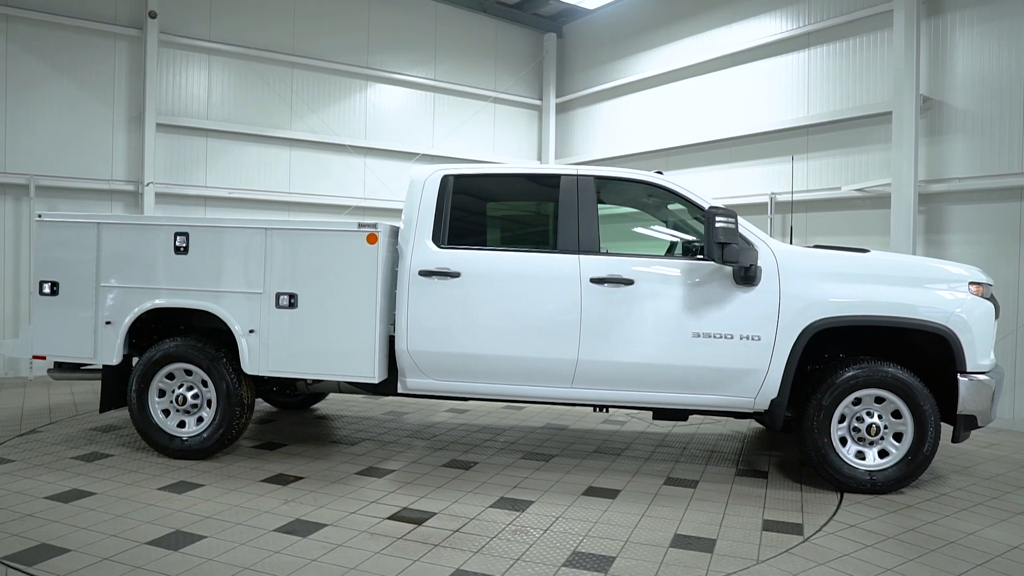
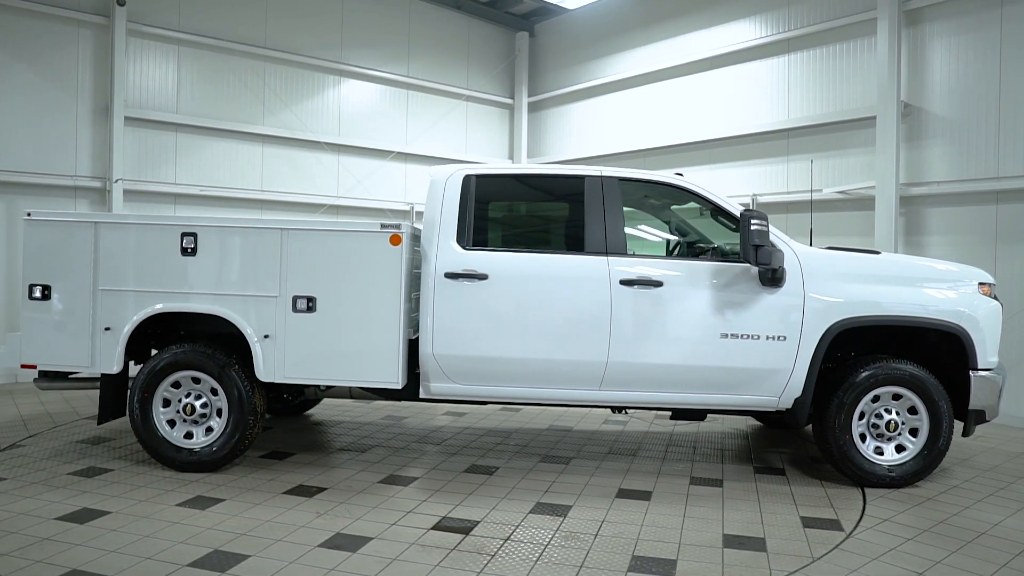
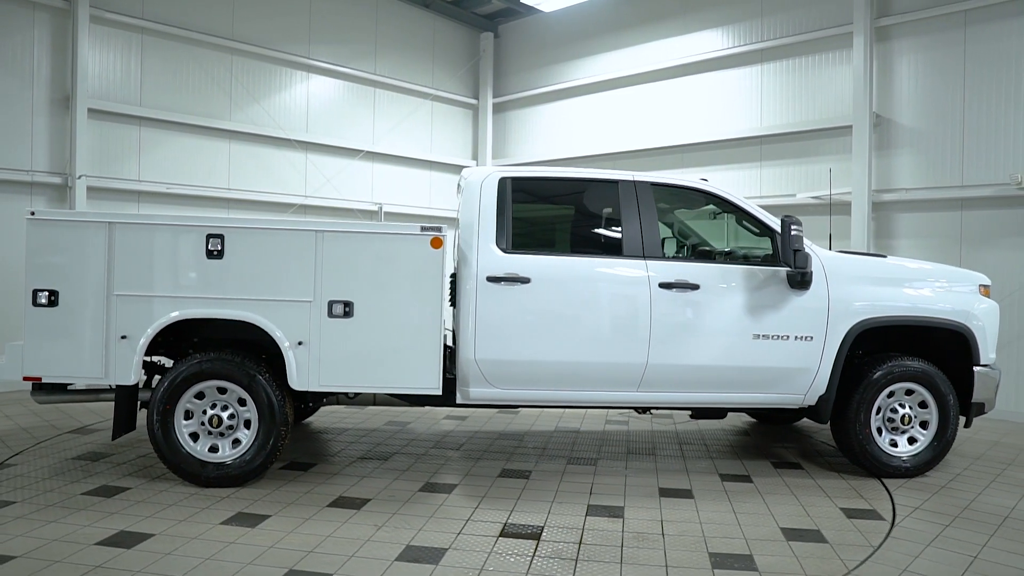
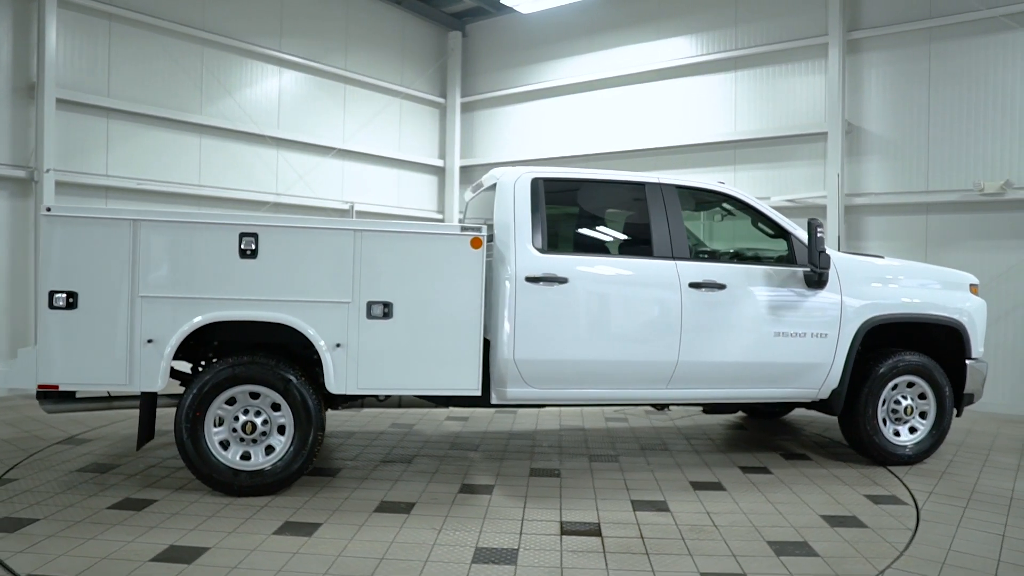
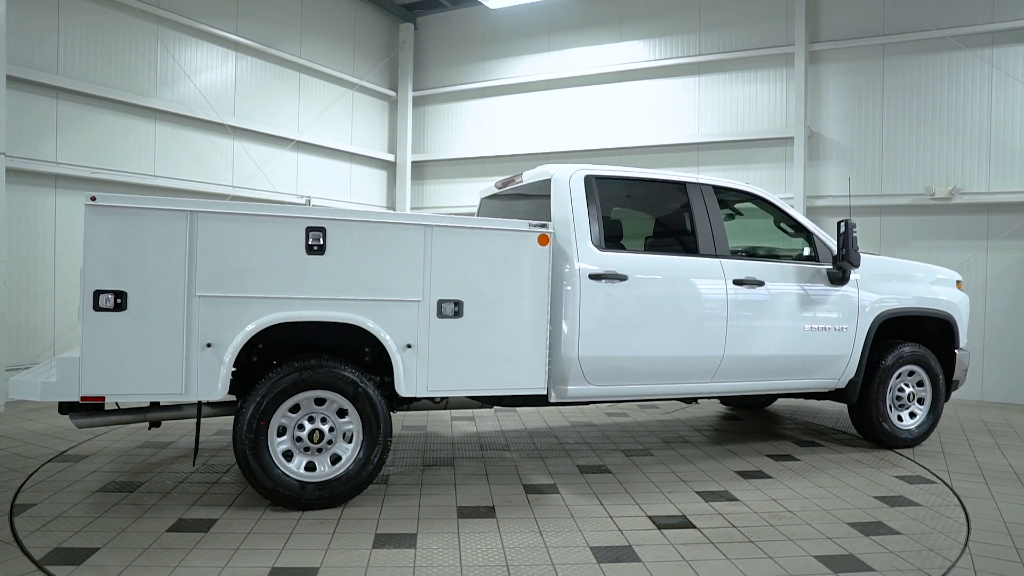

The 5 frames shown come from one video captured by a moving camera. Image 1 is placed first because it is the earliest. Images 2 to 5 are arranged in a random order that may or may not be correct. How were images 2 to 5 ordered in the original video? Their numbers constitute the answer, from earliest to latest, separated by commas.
2, 3, 4, 5
